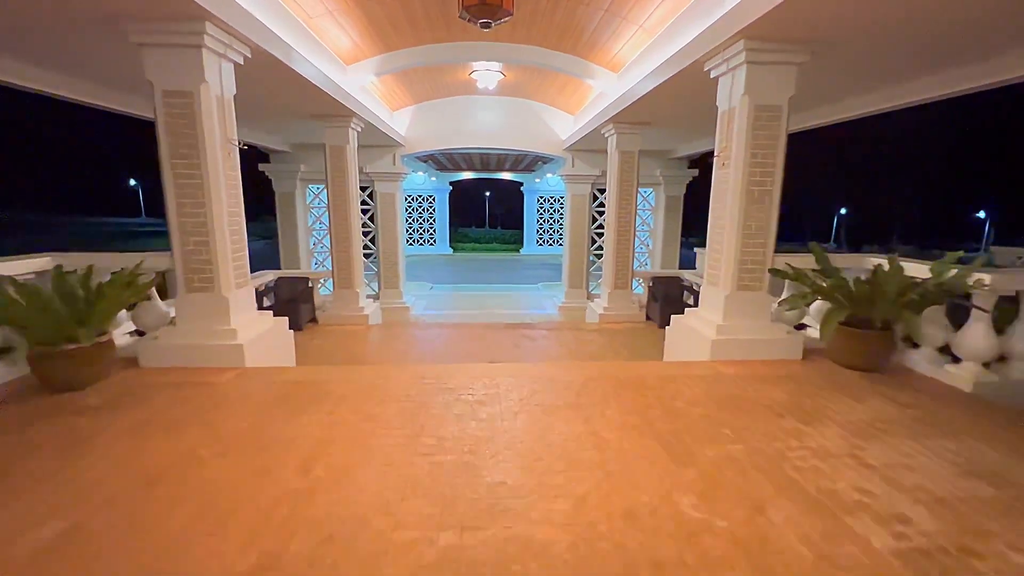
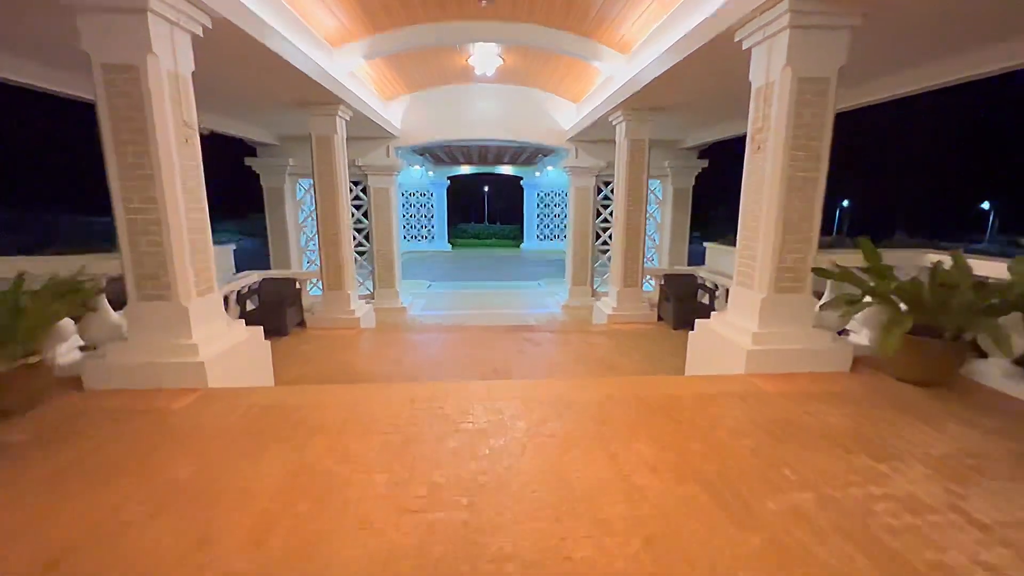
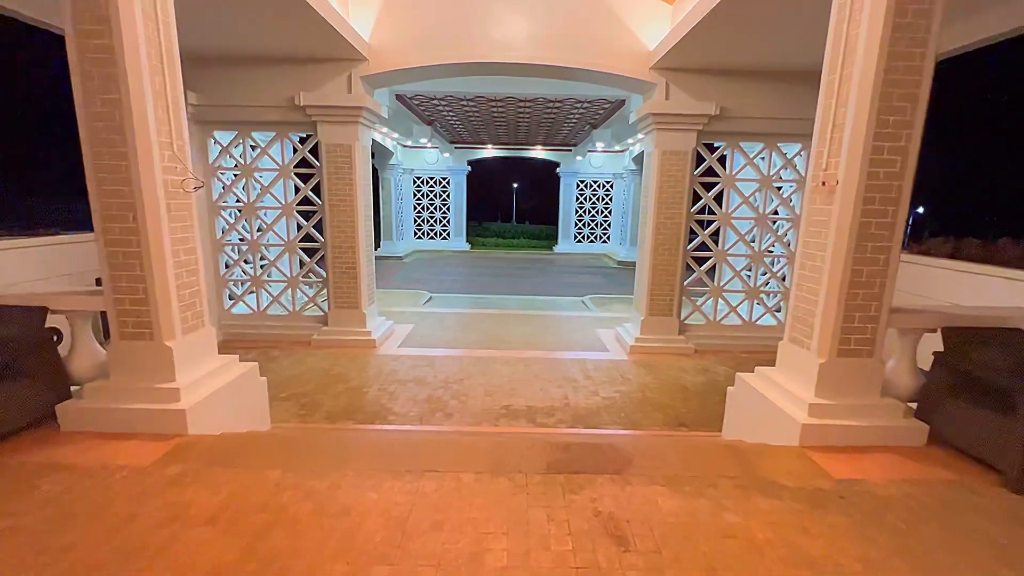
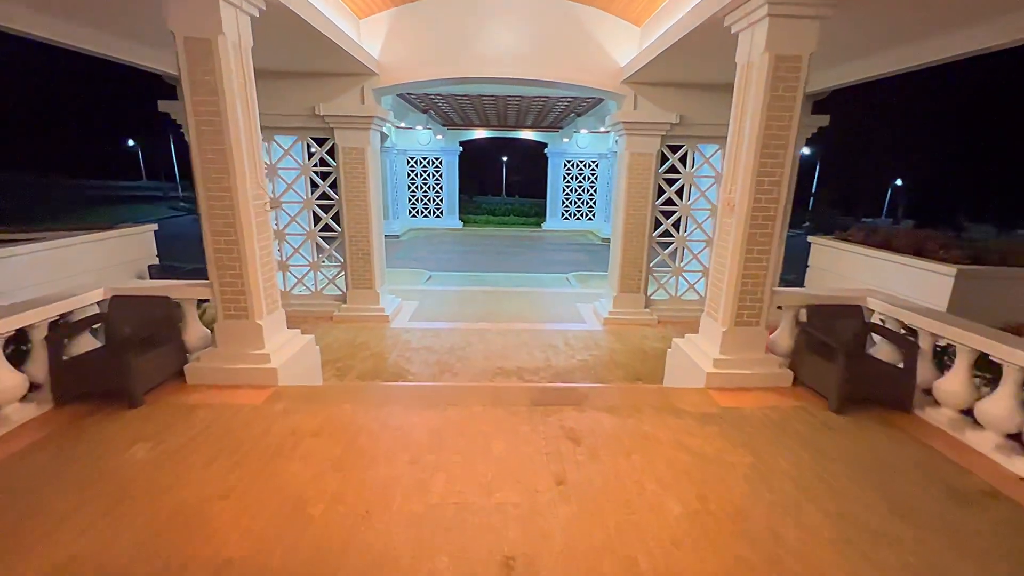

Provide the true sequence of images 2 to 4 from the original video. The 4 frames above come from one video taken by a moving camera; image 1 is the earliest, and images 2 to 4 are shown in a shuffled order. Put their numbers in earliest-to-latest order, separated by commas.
2, 4, 3
